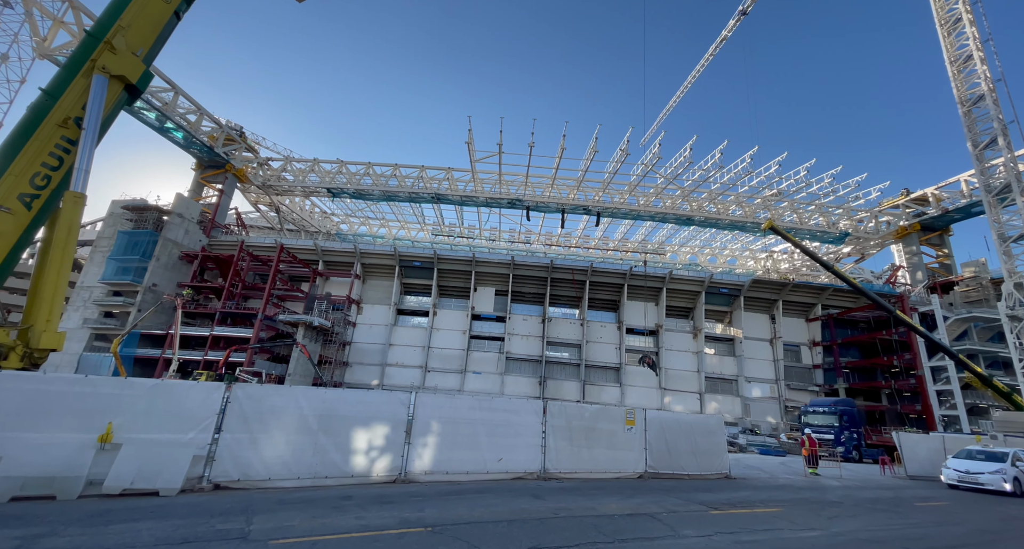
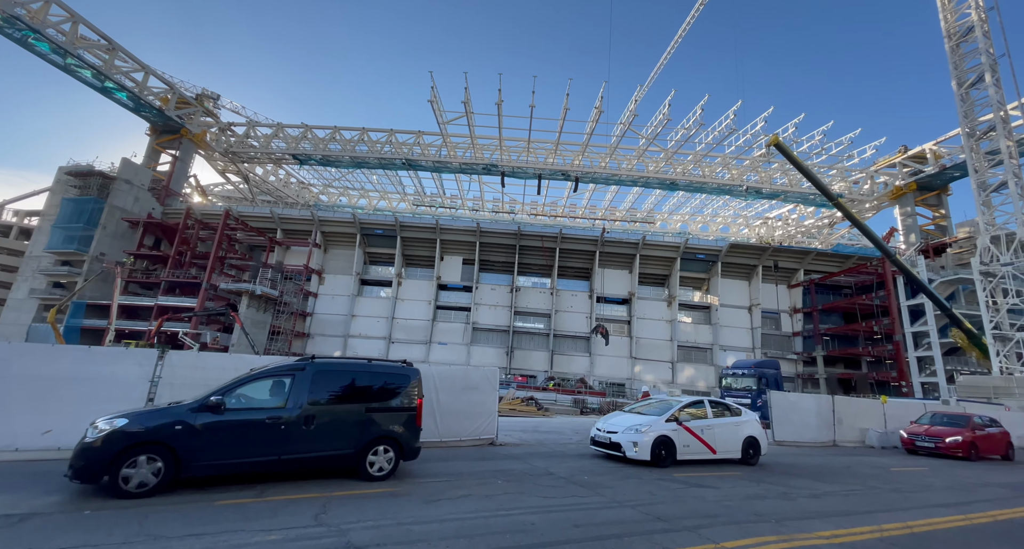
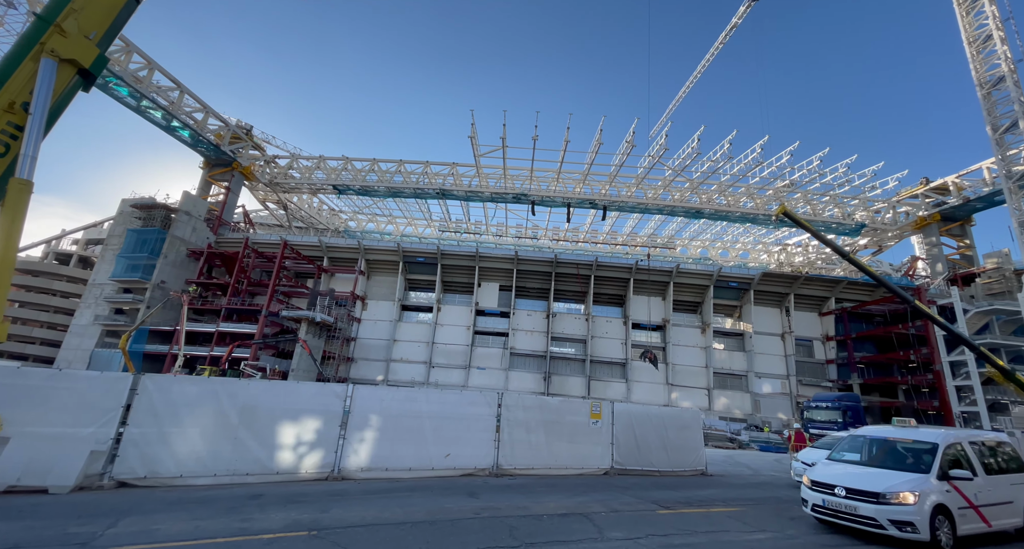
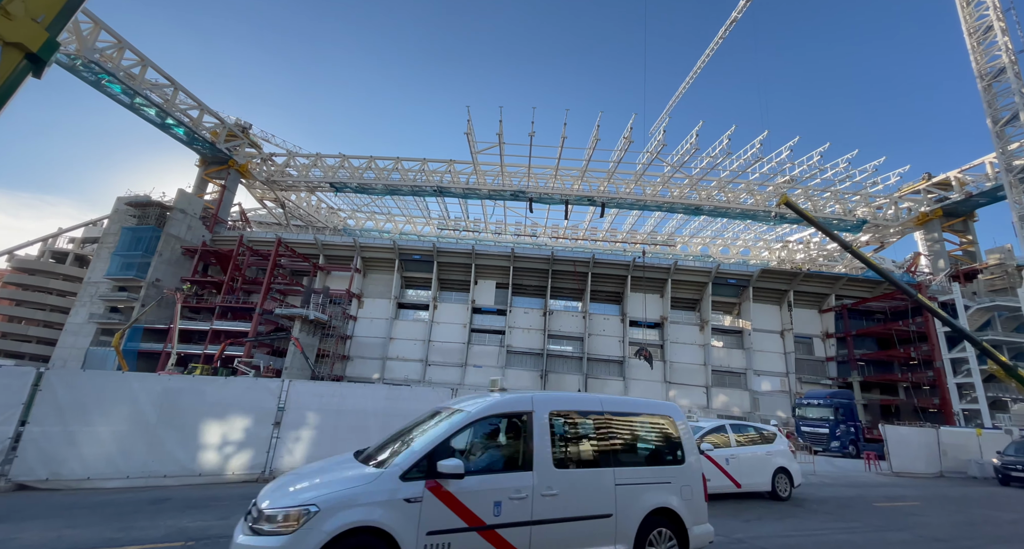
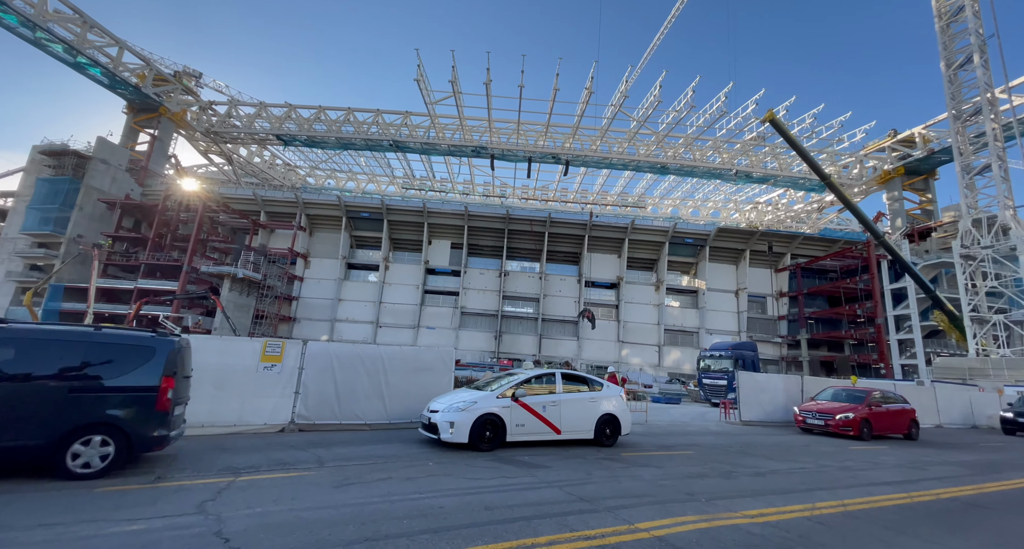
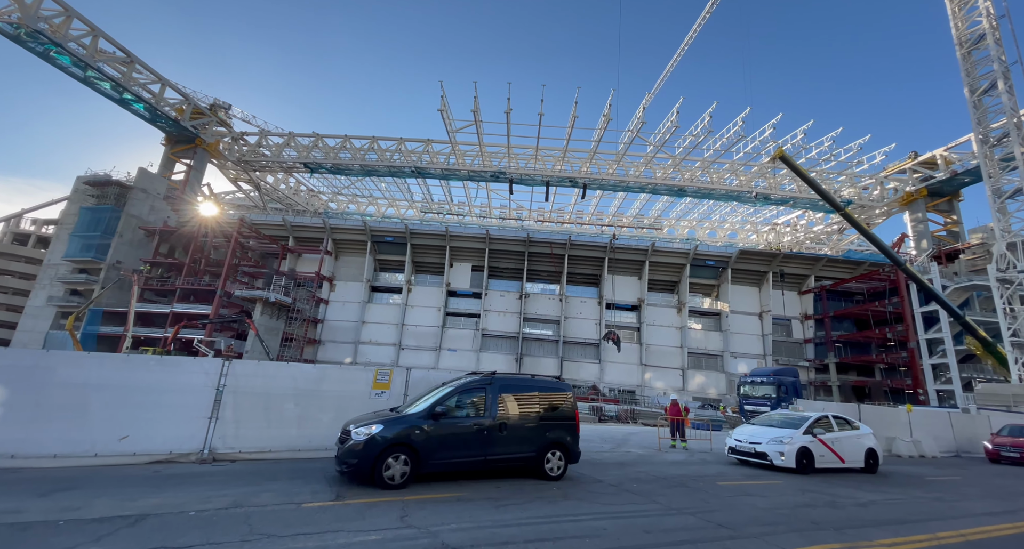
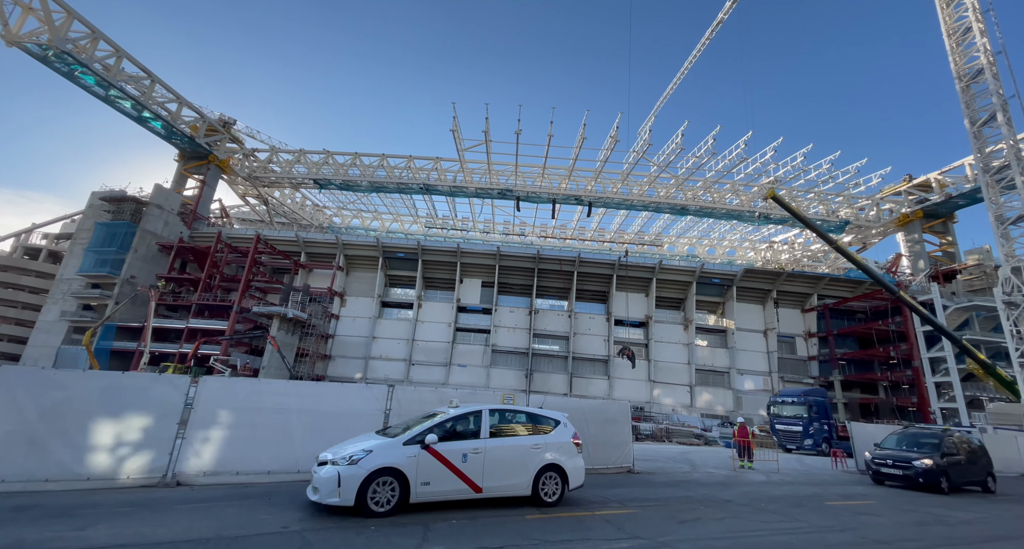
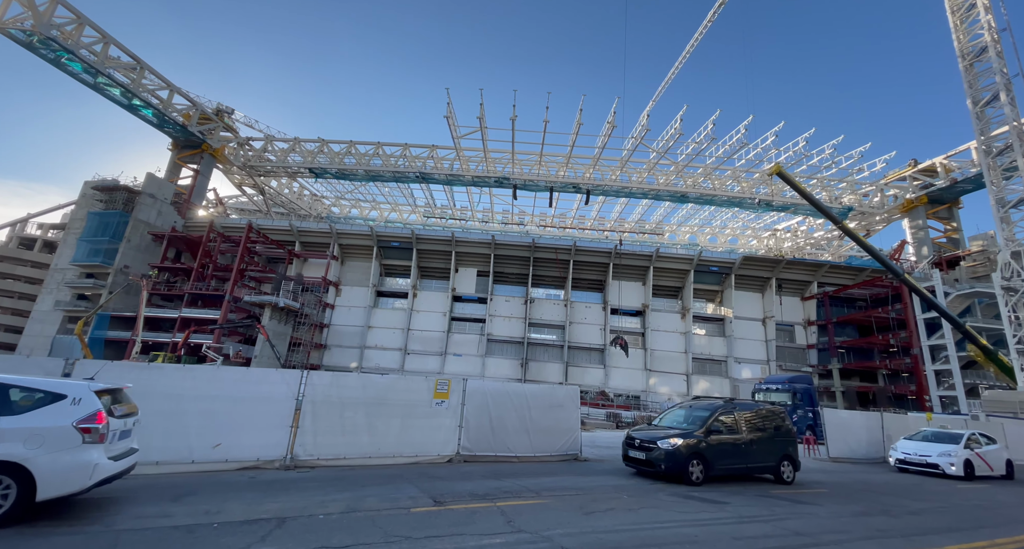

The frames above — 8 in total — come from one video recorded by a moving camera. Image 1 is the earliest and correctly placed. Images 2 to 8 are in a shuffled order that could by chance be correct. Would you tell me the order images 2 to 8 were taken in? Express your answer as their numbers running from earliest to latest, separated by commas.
3, 4, 7, 8, 6, 2, 5
